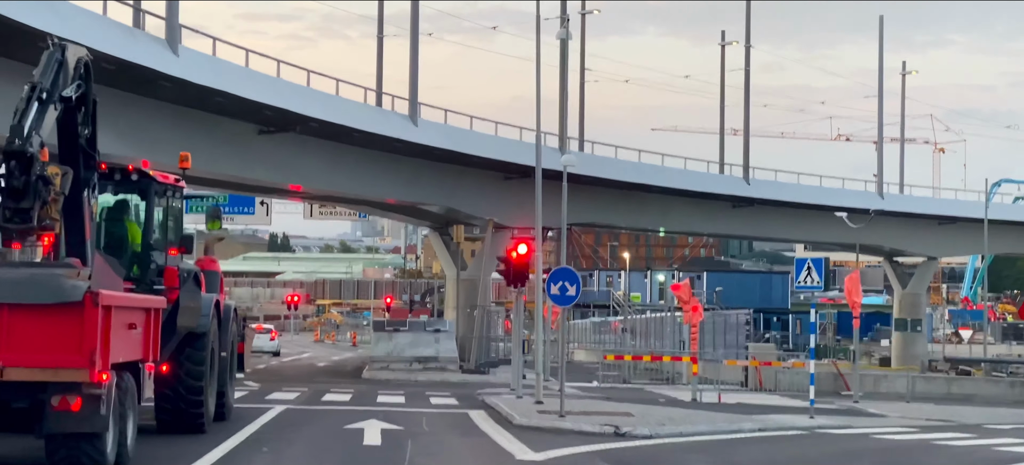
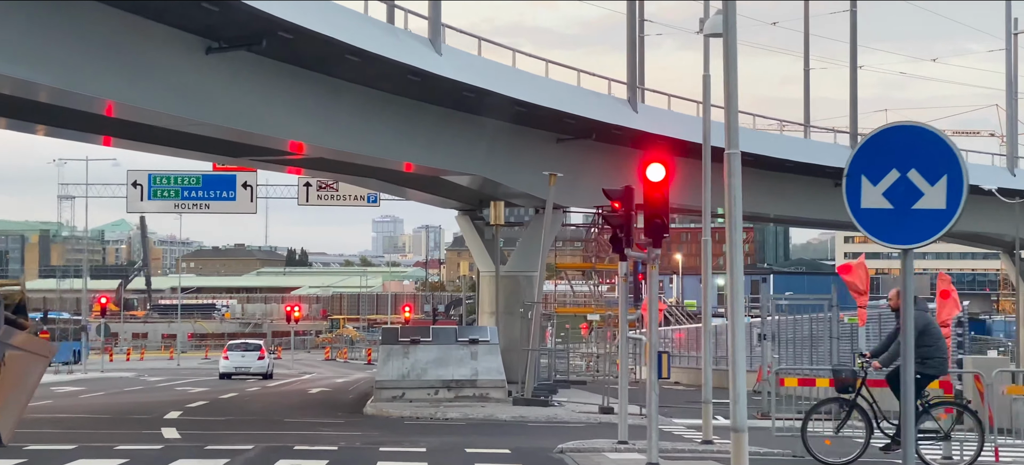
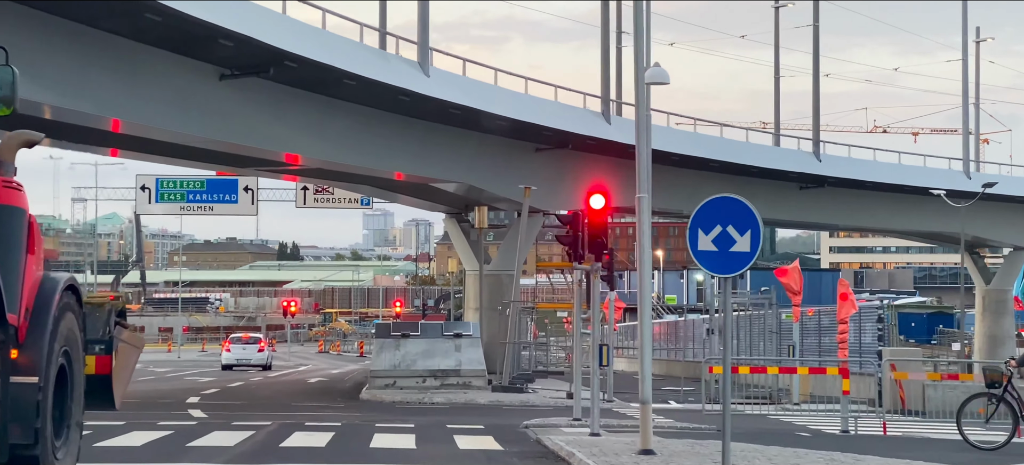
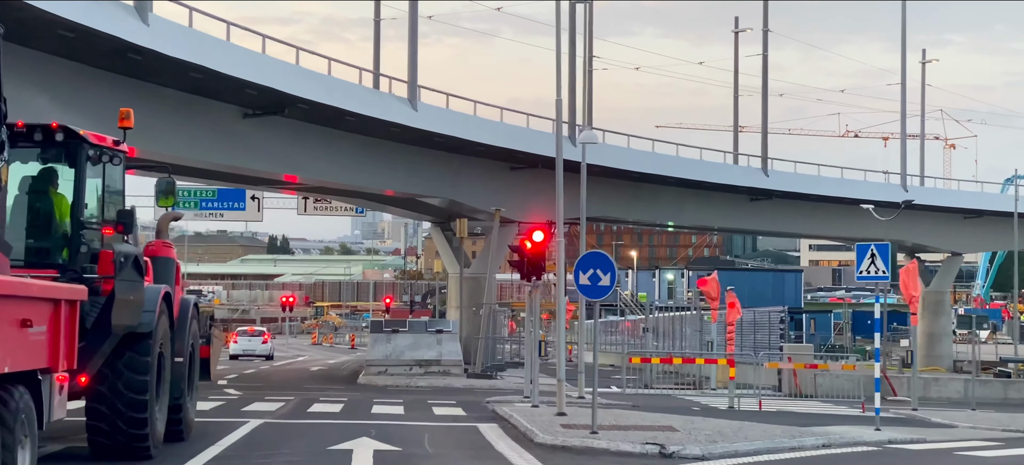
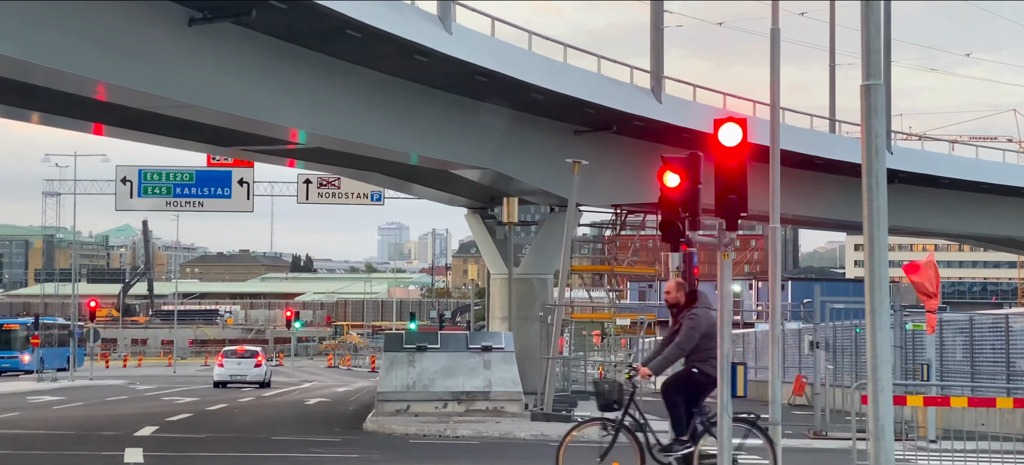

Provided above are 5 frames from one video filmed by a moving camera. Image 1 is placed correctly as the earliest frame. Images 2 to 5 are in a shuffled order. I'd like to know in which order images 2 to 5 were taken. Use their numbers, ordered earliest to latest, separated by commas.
4, 3, 2, 5
